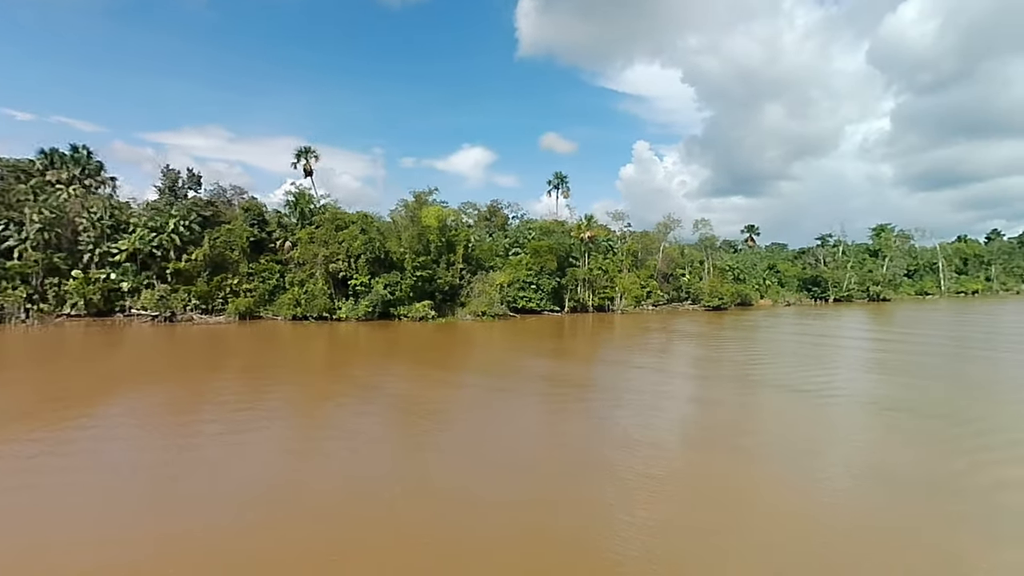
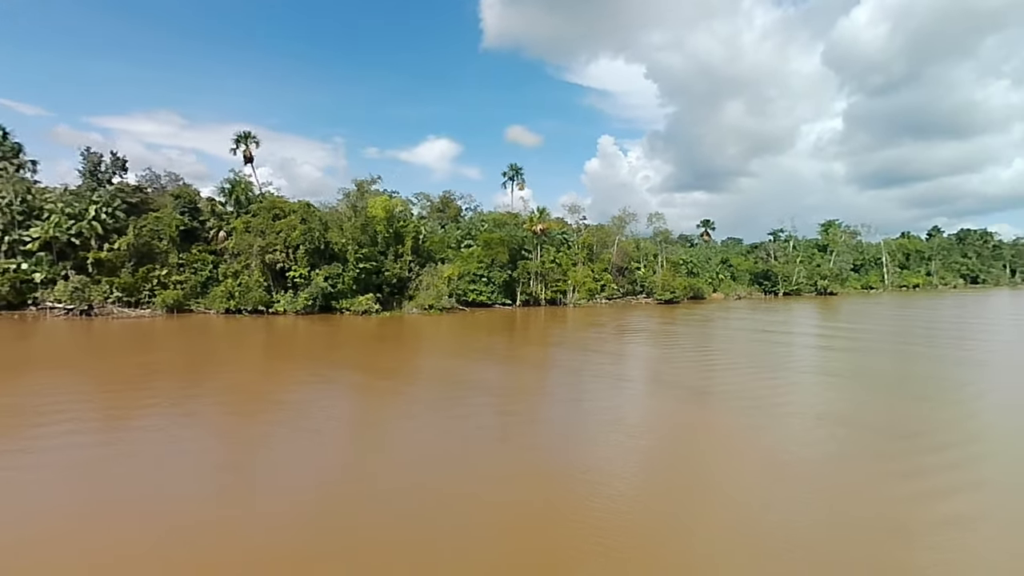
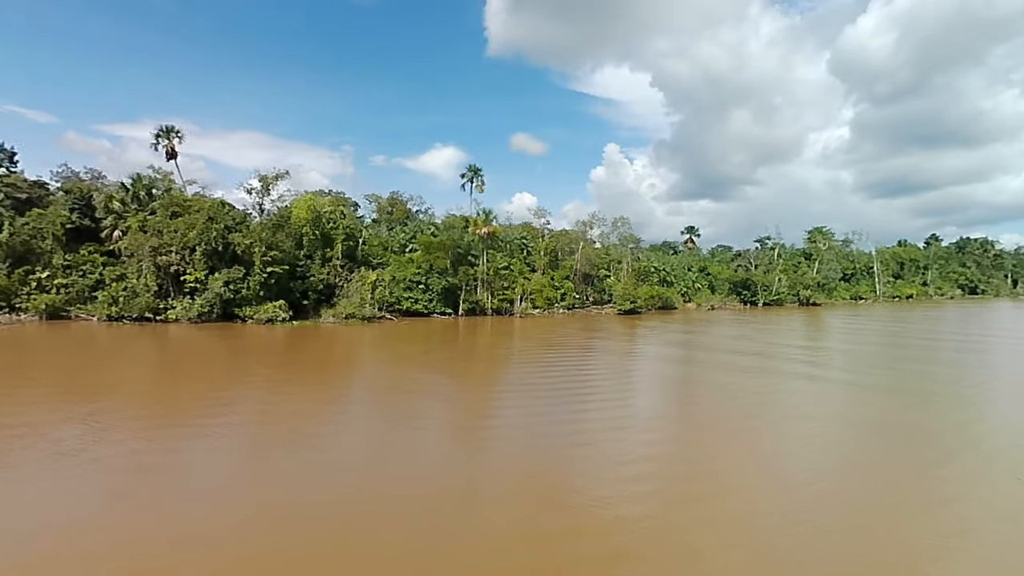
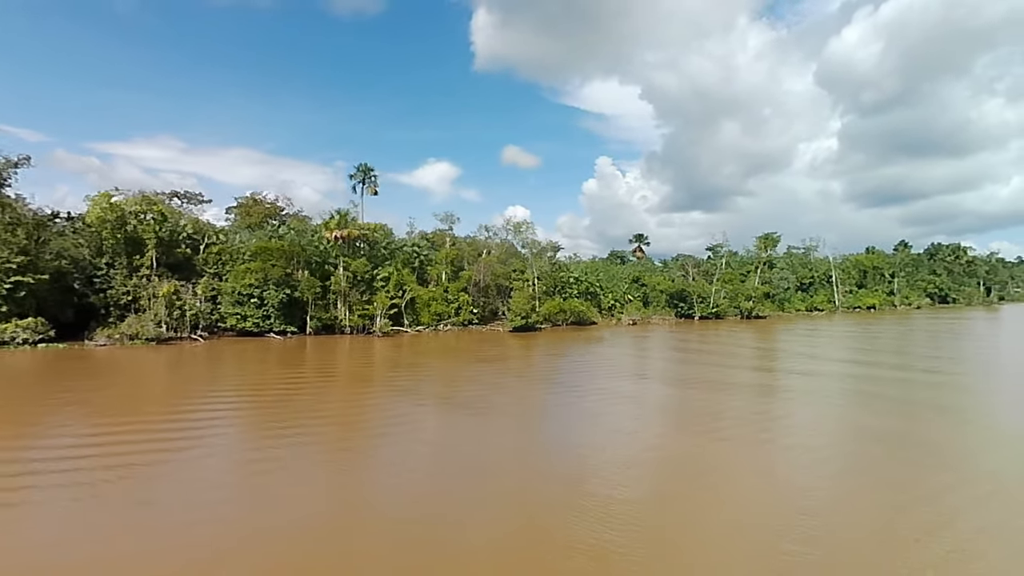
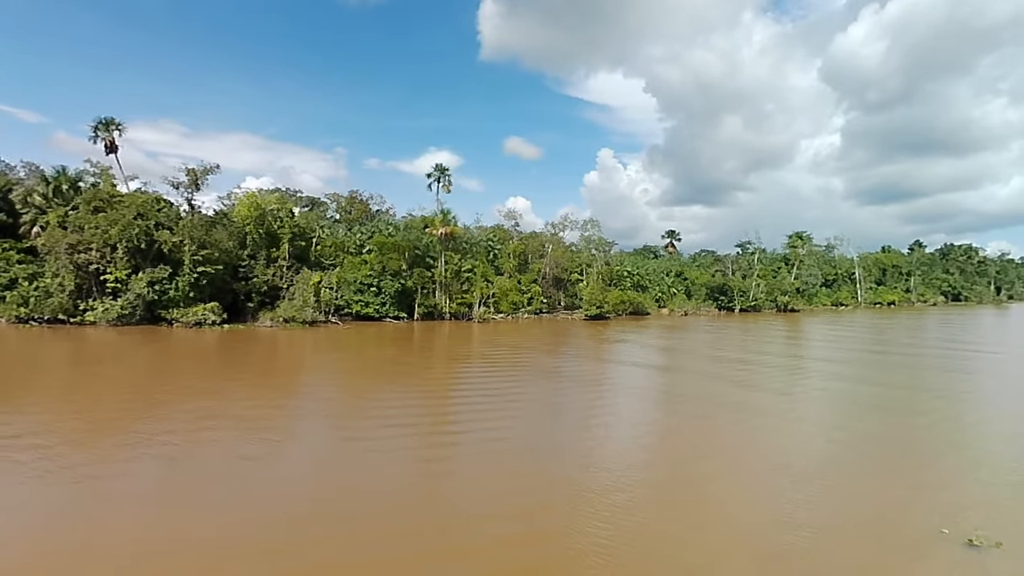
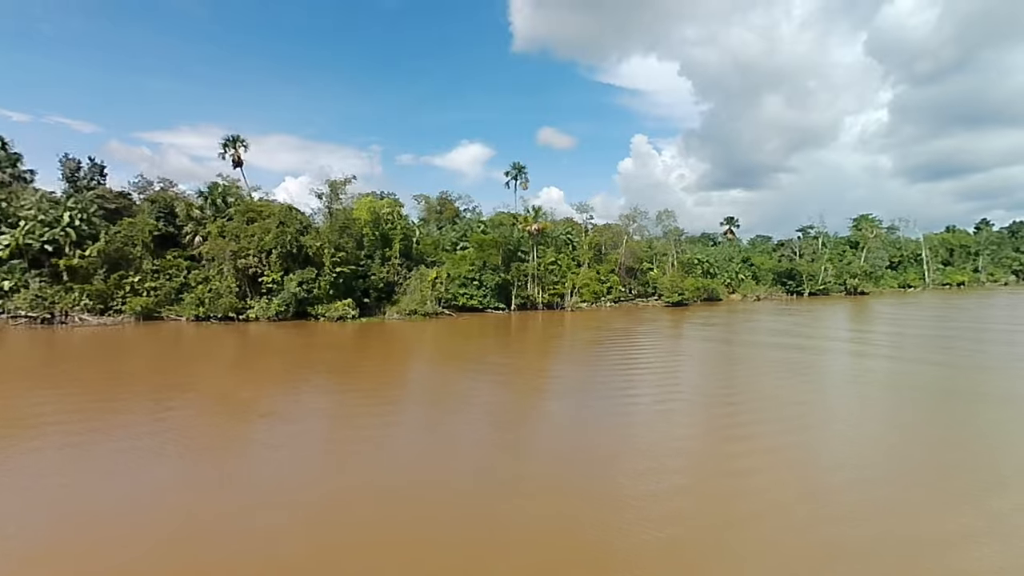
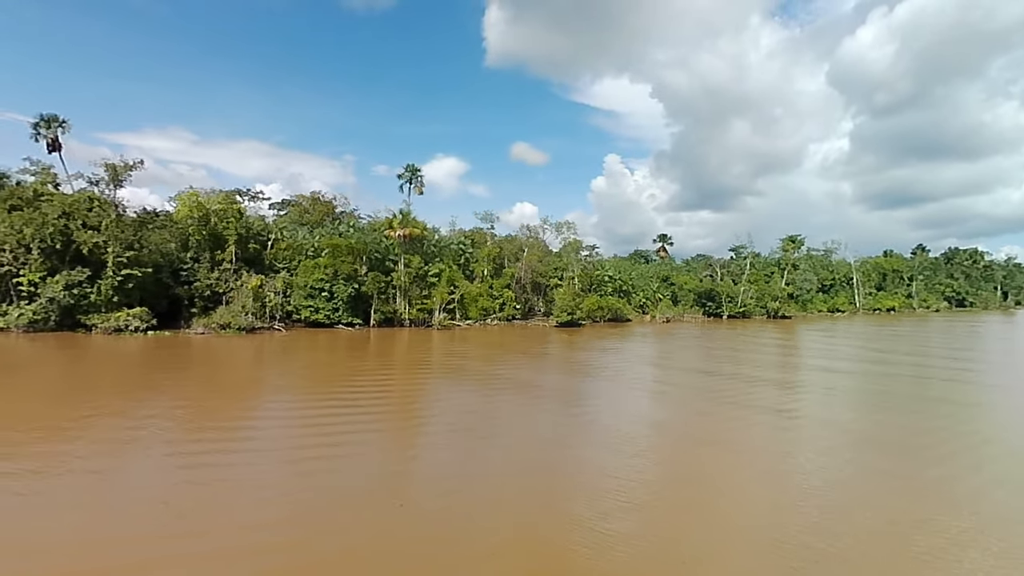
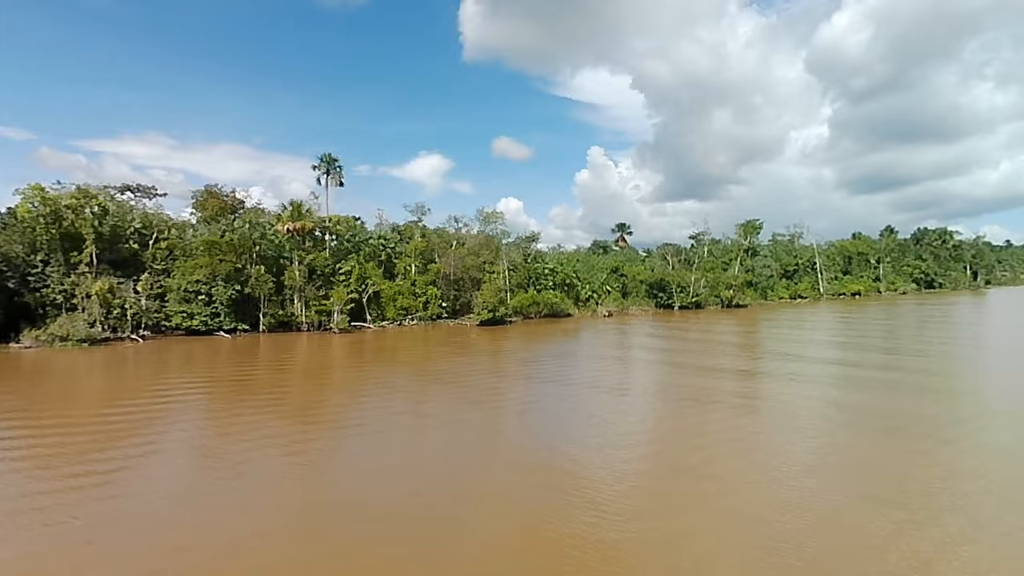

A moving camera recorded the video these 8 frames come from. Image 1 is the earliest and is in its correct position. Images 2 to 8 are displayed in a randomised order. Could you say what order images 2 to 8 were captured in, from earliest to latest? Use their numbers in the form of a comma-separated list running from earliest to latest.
2, 6, 3, 5, 7, 4, 8
